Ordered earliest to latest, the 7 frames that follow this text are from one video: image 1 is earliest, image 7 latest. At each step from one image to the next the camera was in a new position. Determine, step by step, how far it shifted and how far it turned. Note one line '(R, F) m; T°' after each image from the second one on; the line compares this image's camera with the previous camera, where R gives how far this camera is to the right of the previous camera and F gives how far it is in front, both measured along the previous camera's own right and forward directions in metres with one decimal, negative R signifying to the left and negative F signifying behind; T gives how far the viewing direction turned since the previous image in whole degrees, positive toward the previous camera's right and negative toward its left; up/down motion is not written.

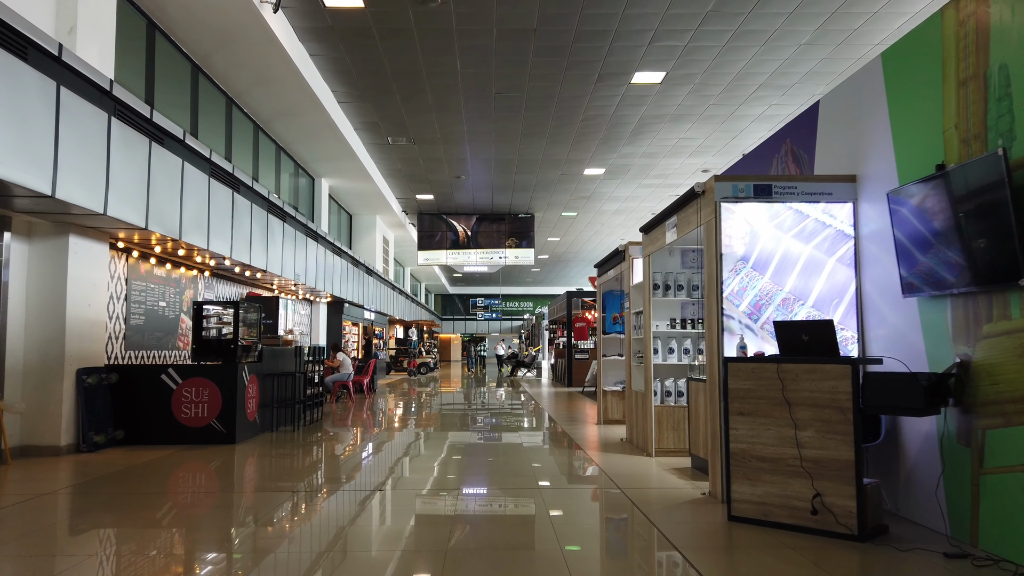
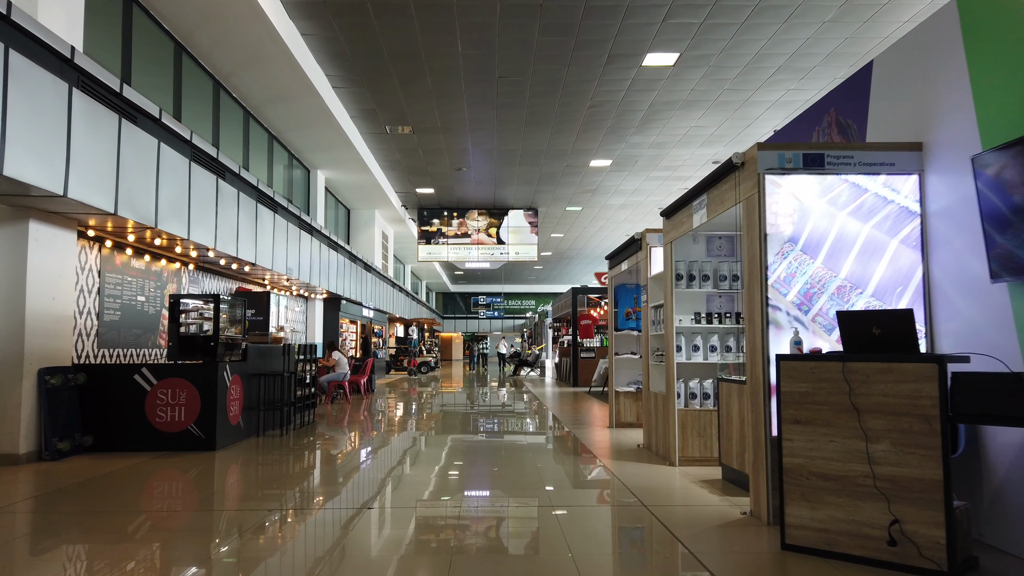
(0.0, +0.6) m; 0°
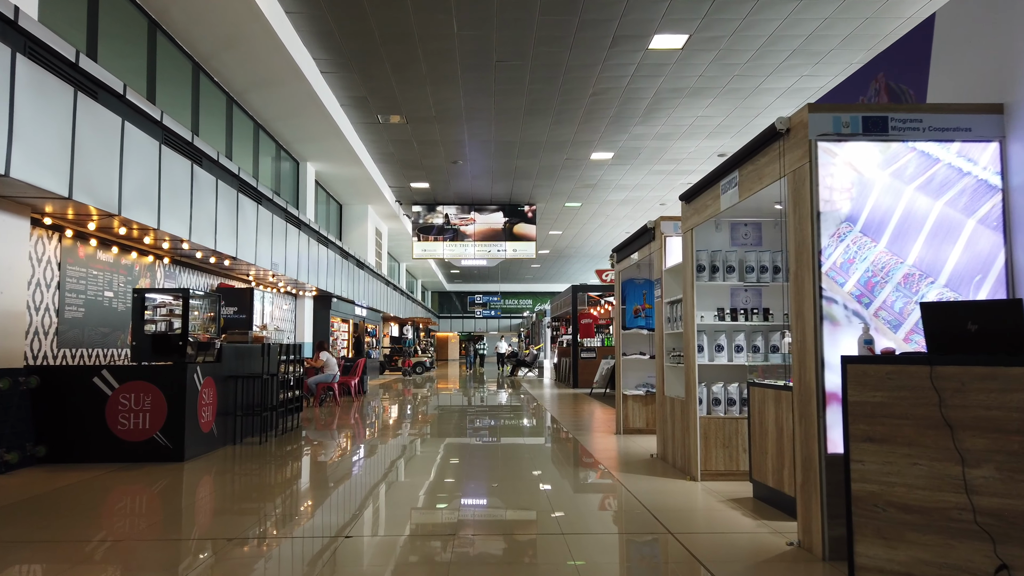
(0.0, +0.6) m; 0°
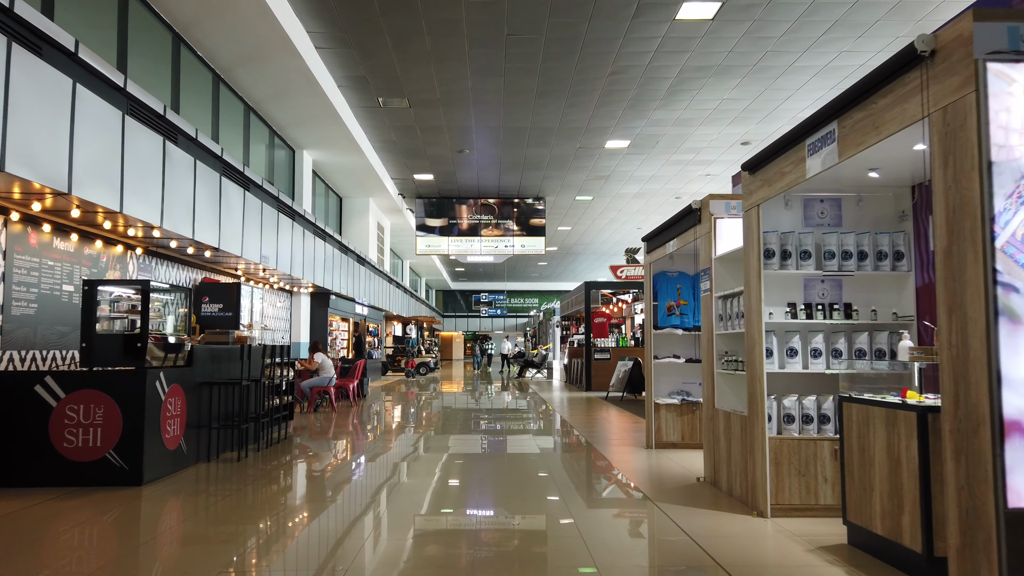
(-0.1, +0.9) m; 0°
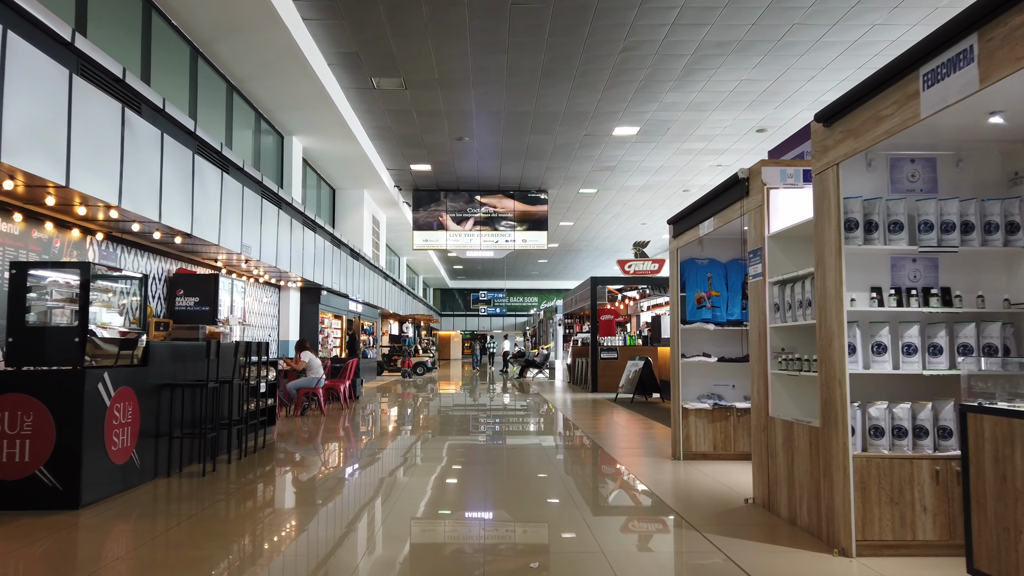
(-0.1, +0.7) m; 0°
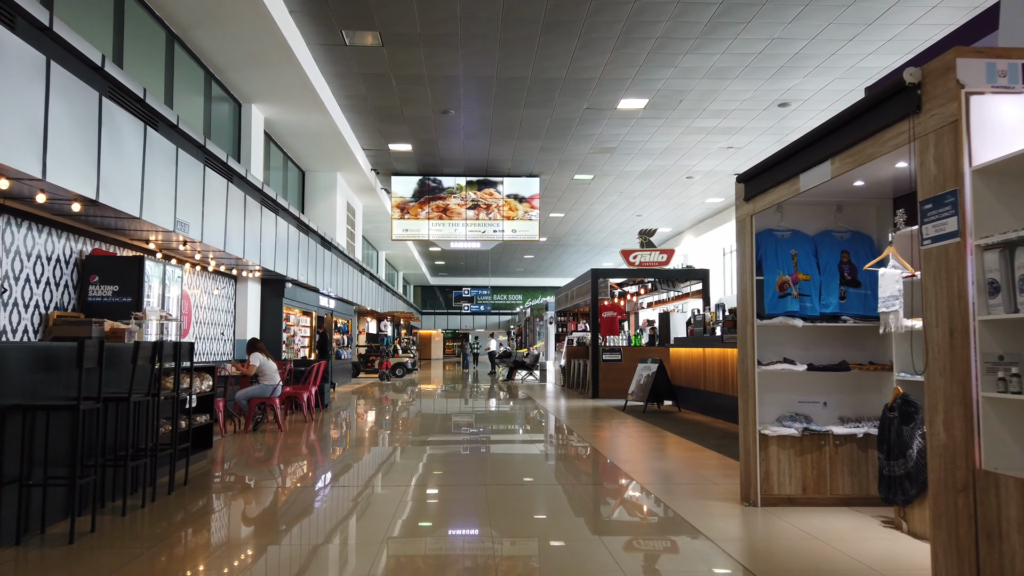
(-0.2, +1.5) m; +1°
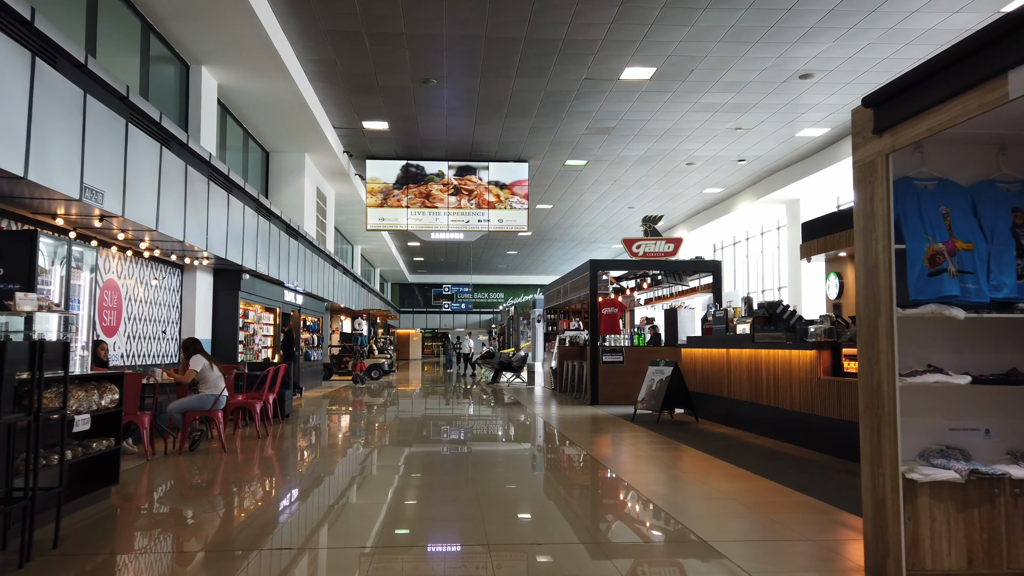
(-0.1, +1.3) m; +2°
